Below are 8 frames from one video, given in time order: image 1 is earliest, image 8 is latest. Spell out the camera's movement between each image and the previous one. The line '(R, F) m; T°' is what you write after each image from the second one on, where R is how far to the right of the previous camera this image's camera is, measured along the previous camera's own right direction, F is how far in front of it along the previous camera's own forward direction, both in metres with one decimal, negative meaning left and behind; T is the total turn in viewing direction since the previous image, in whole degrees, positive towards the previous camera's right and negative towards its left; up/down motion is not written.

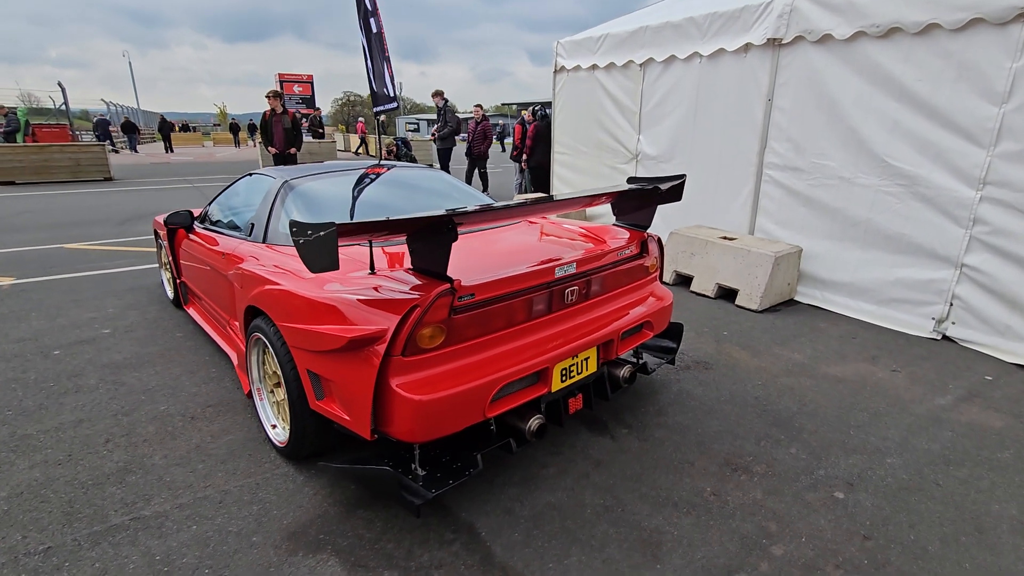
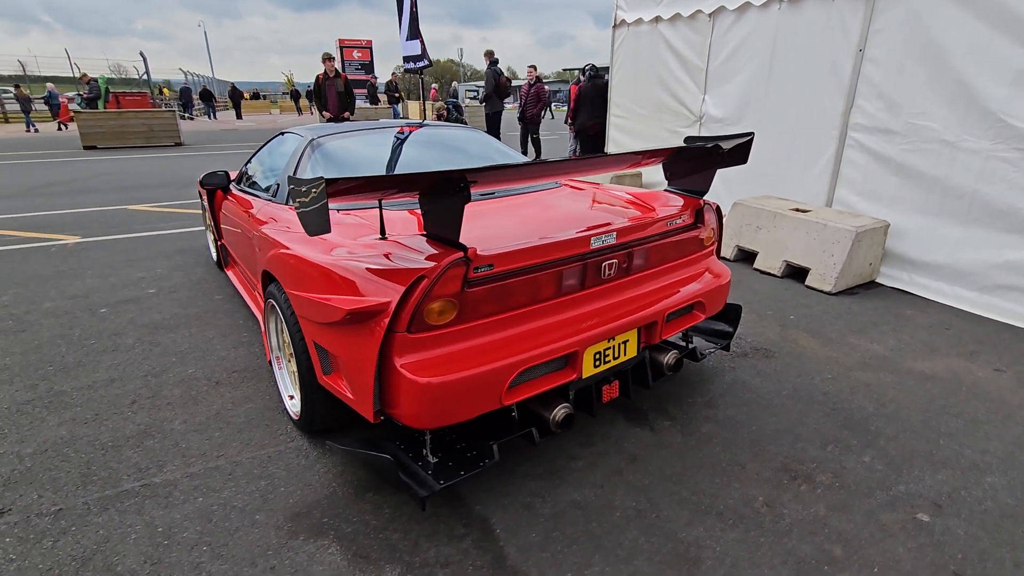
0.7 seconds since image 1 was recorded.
(+0.1, +0.3) m; -6°
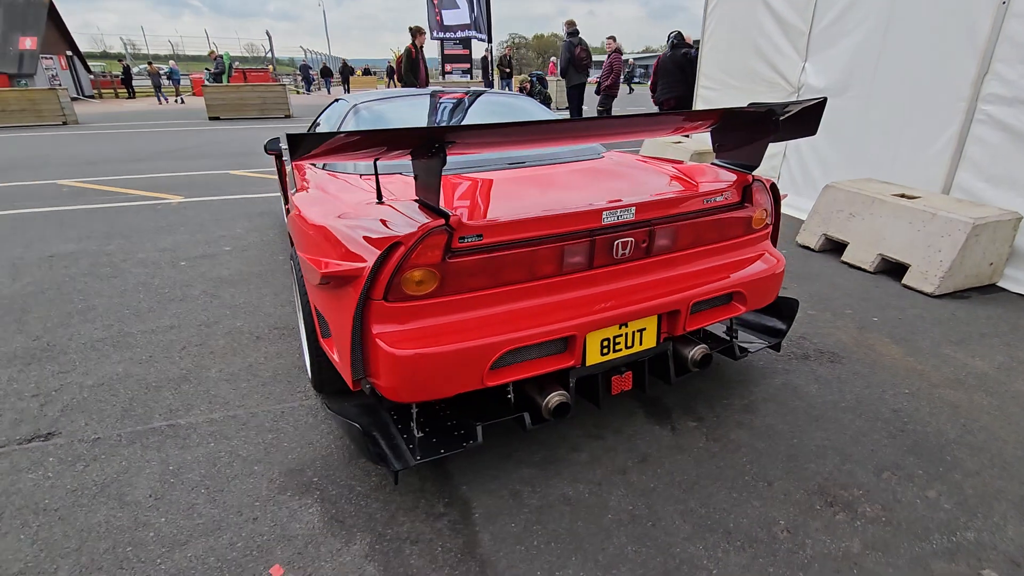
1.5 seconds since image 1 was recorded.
(+0.3, +0.2) m; -10°
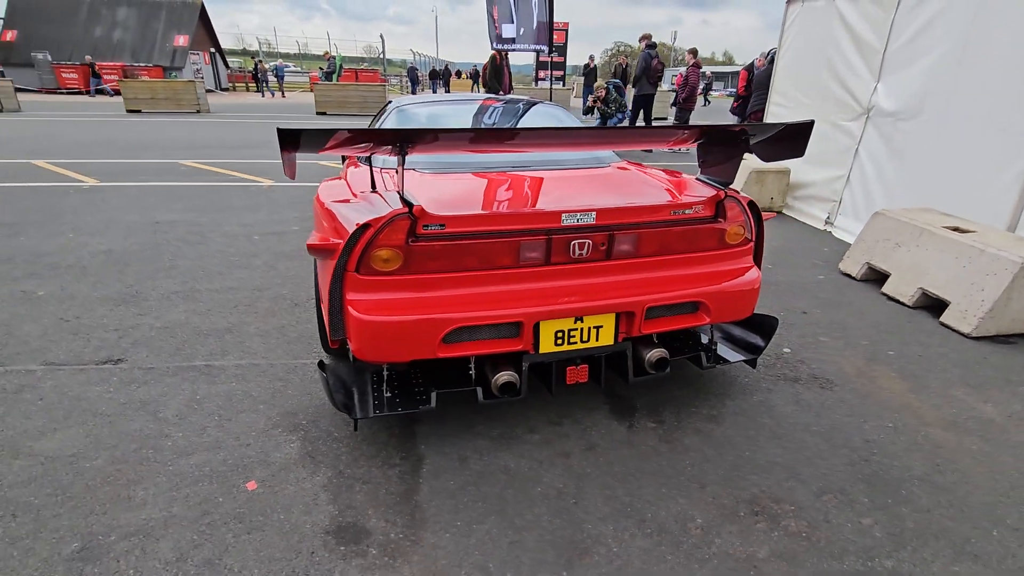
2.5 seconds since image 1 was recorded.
(+0.5, -0.2) m; -9°
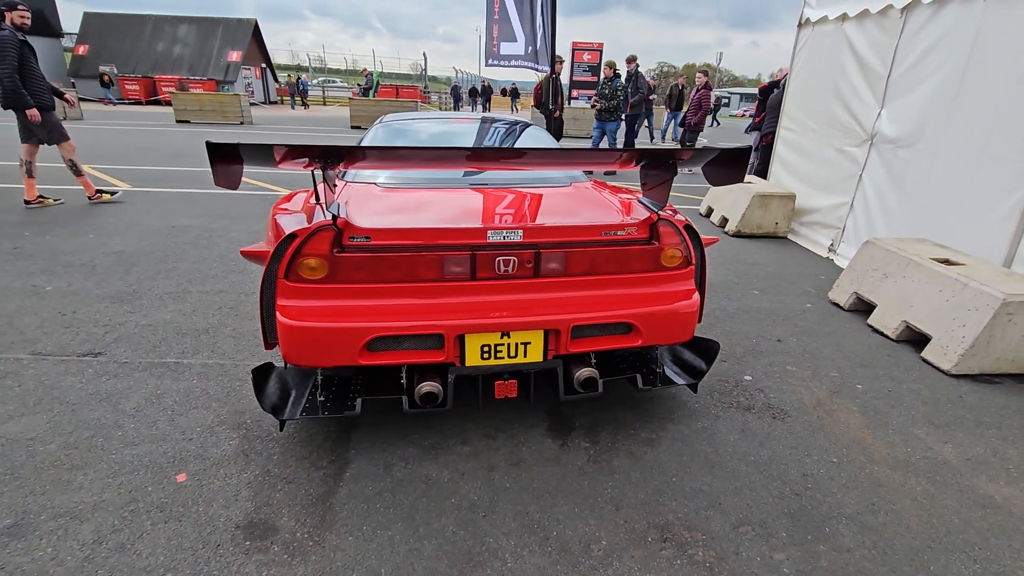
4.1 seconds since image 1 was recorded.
(+0.5, 0.0) m; -4°
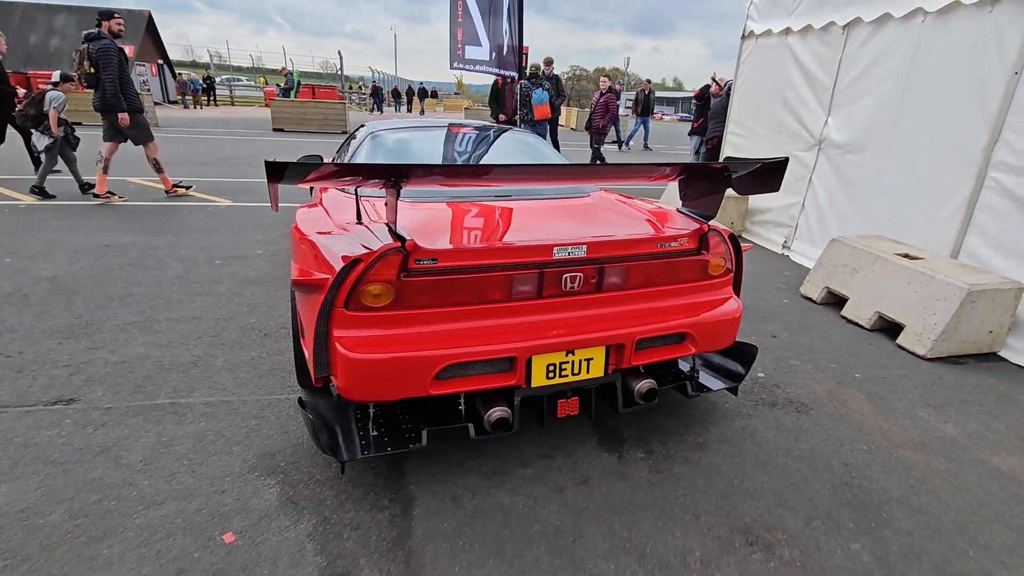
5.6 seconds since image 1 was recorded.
(-0.6, +0.1) m; +8°
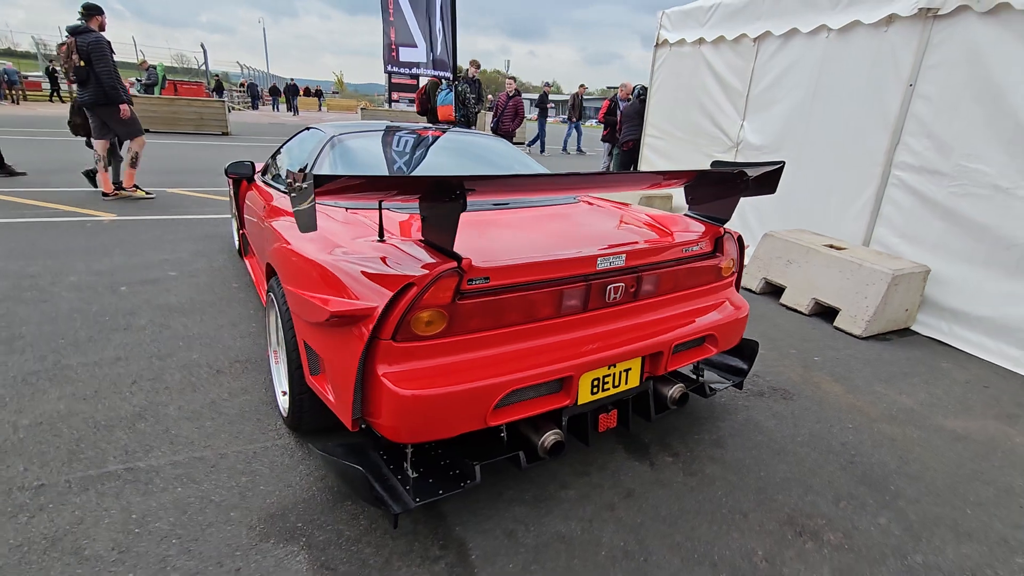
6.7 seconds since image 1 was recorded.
(-0.6, +0.2) m; +12°
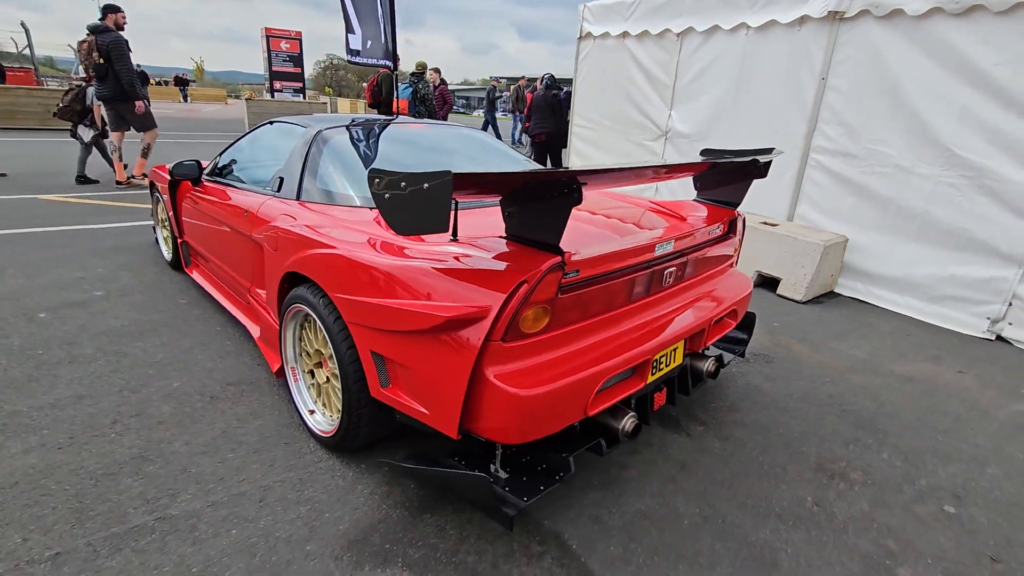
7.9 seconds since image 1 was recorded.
(-0.7, +0.1) m; +12°
